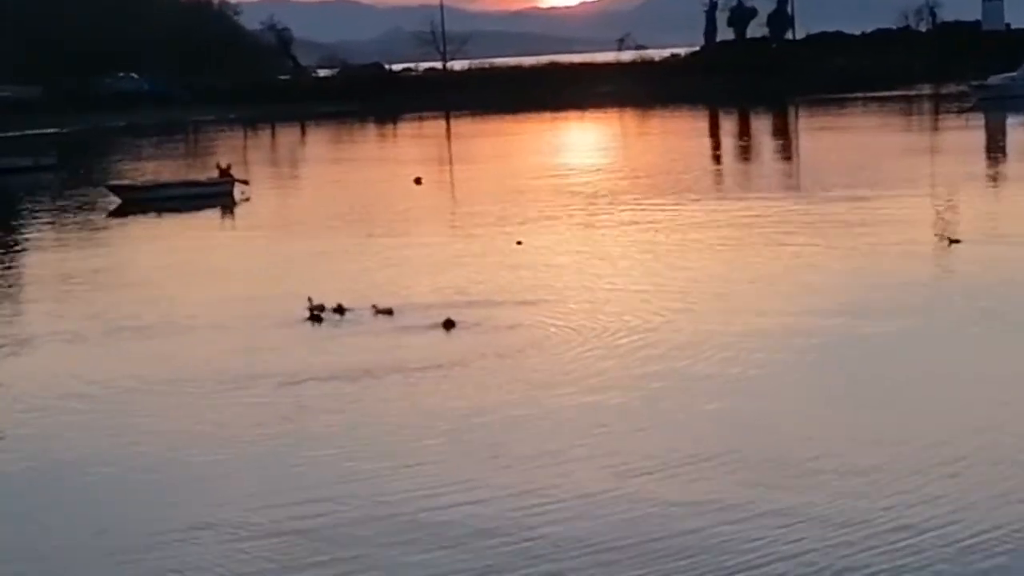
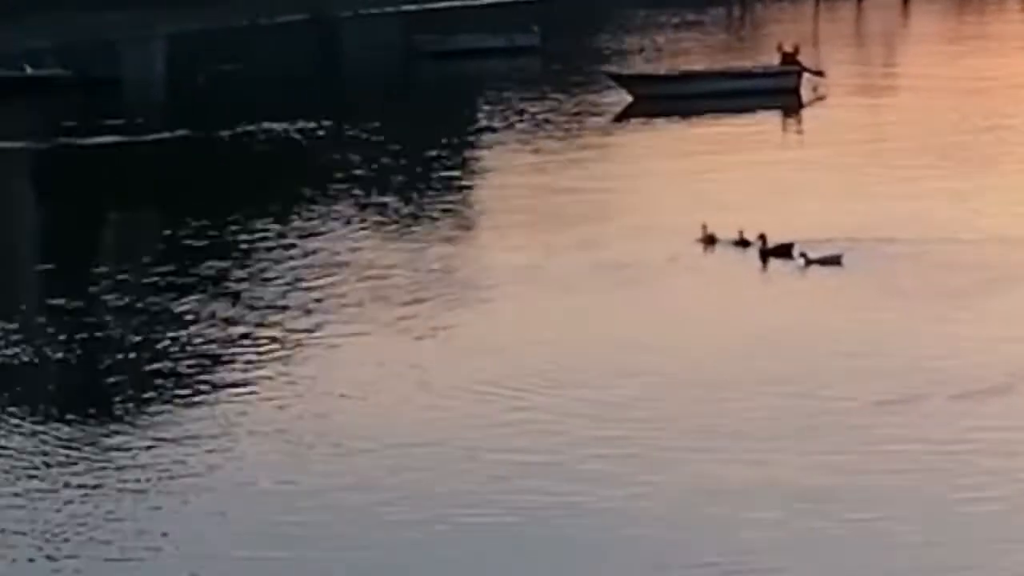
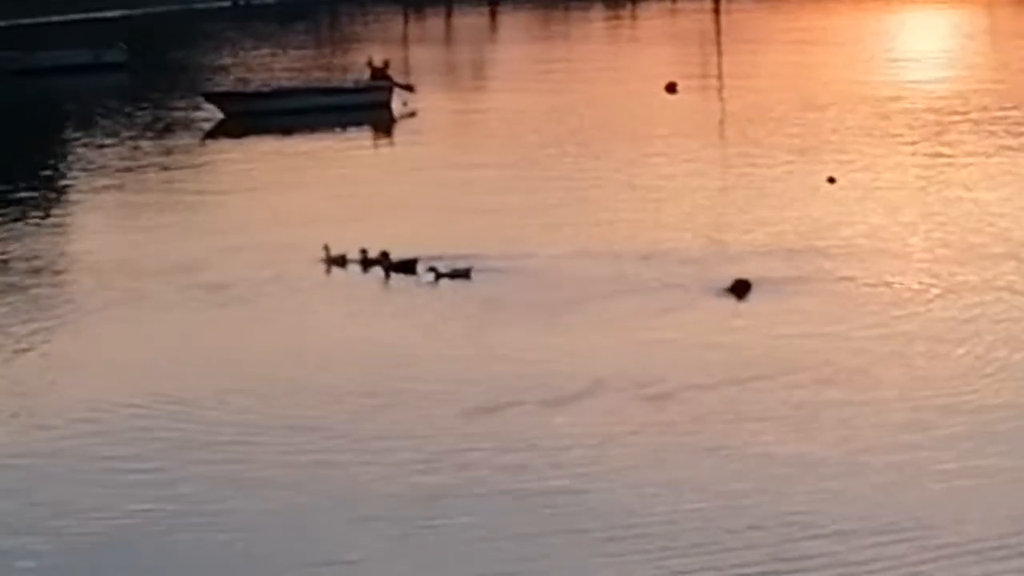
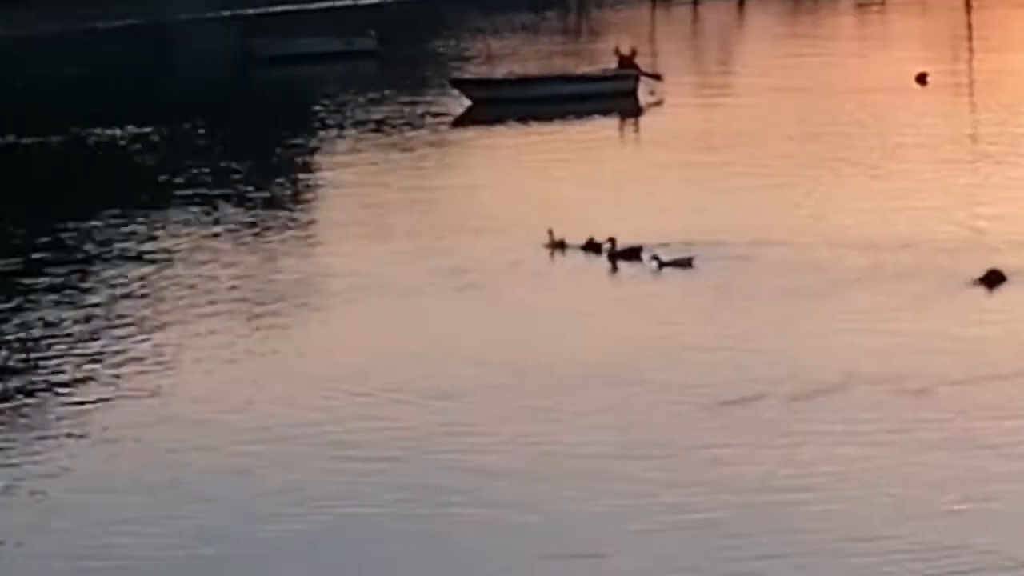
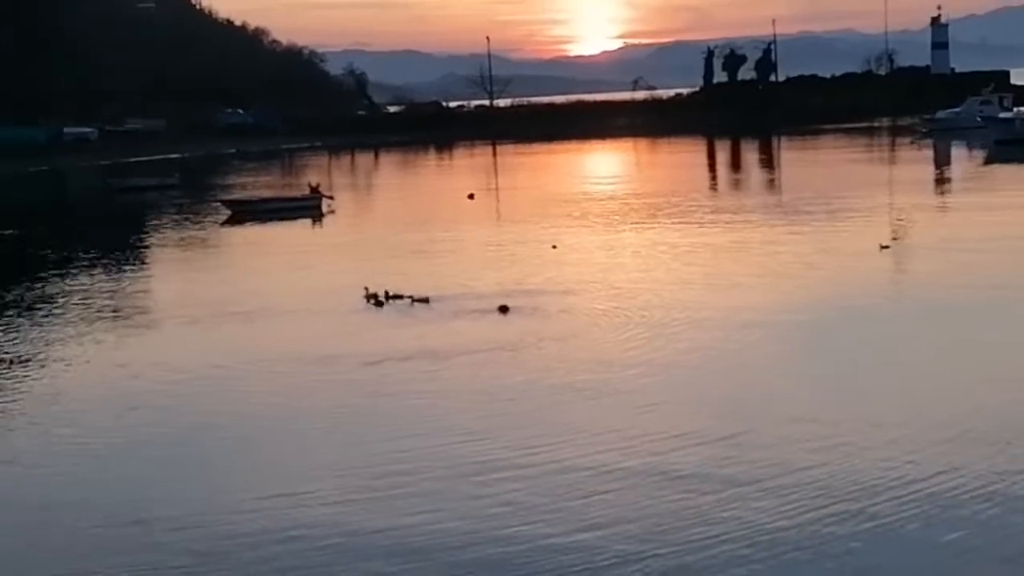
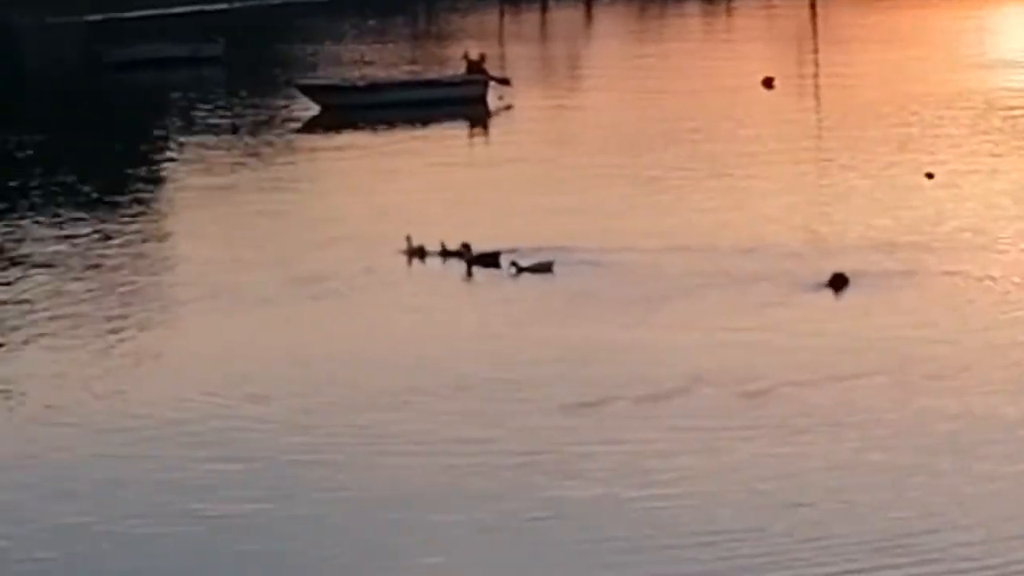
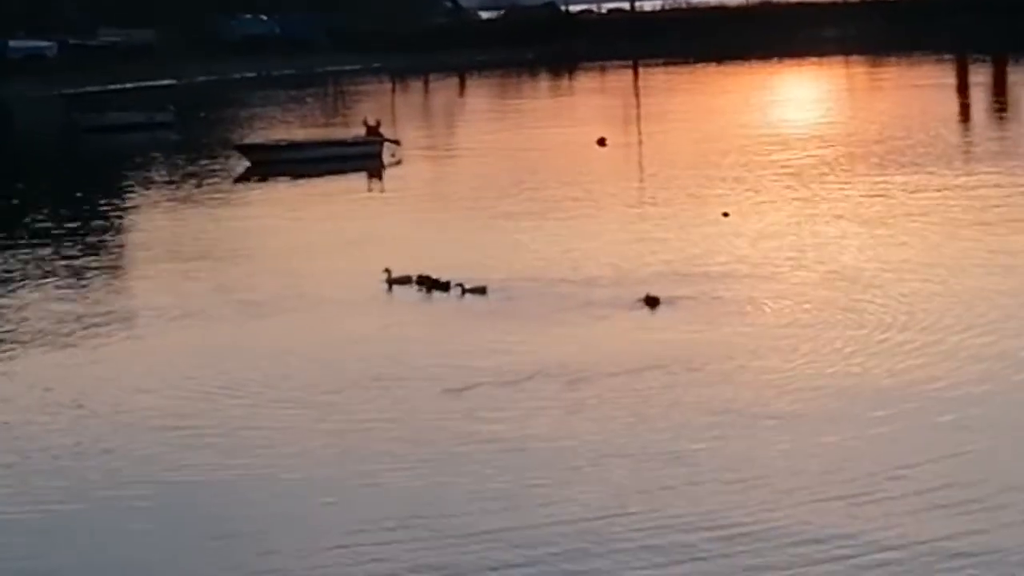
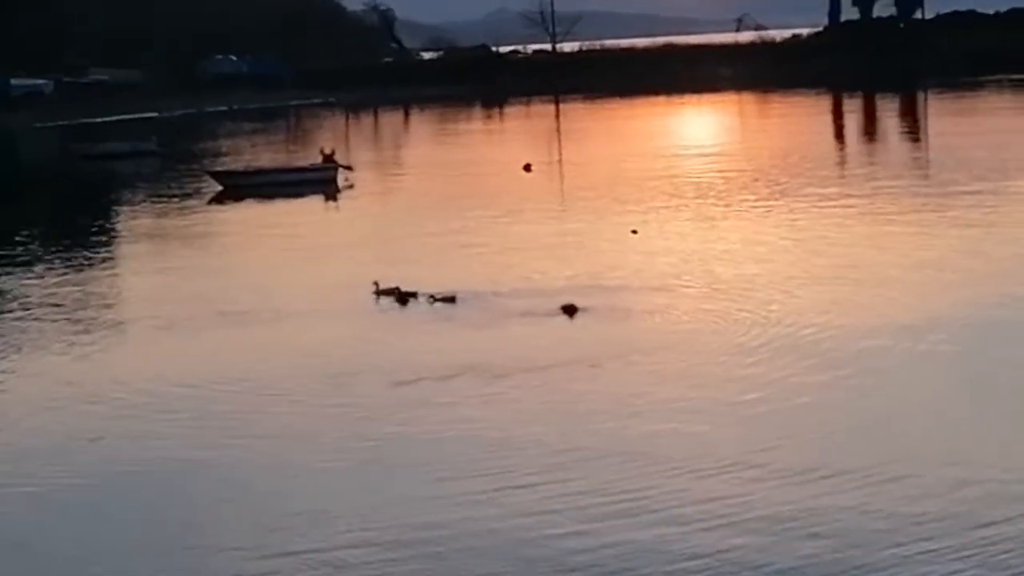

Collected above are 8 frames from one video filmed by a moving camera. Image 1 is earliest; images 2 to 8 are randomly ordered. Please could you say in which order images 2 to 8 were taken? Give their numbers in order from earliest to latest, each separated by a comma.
5, 8, 7, 3, 6, 4, 2
